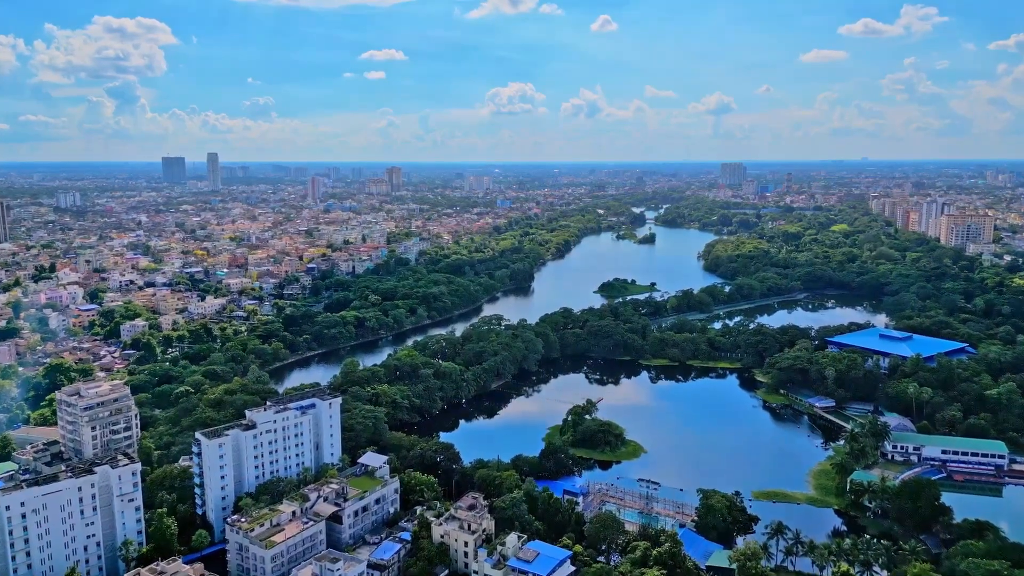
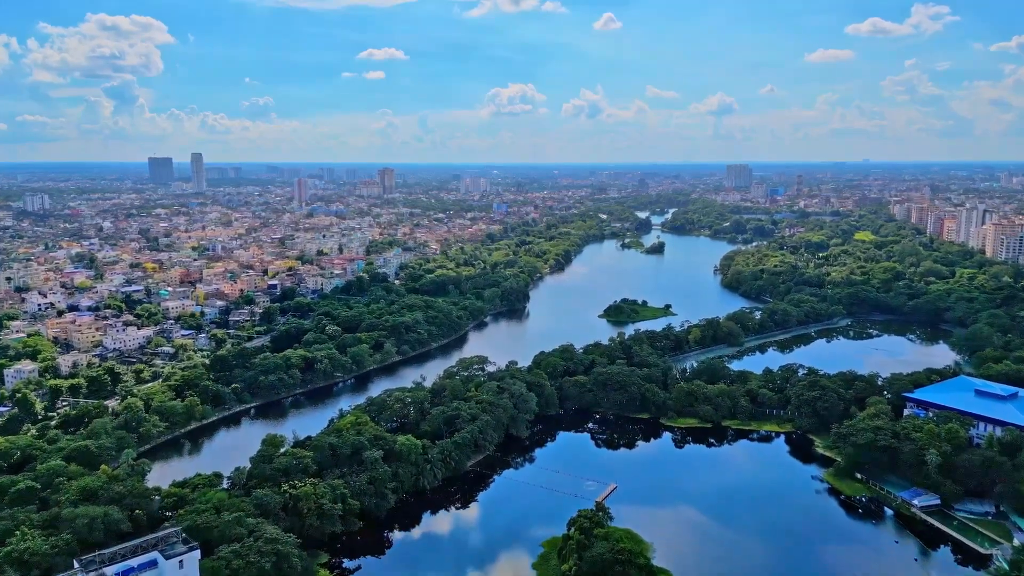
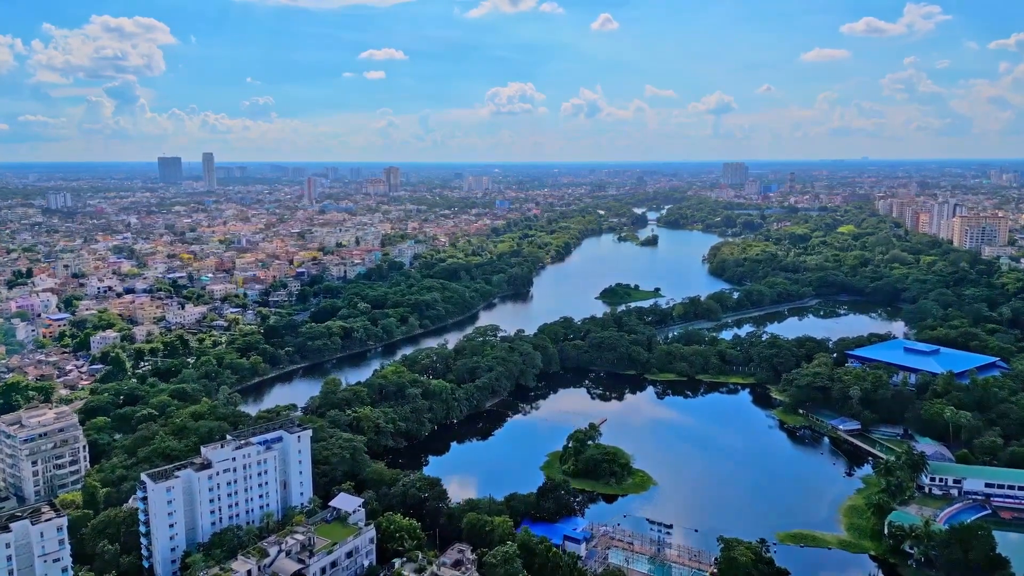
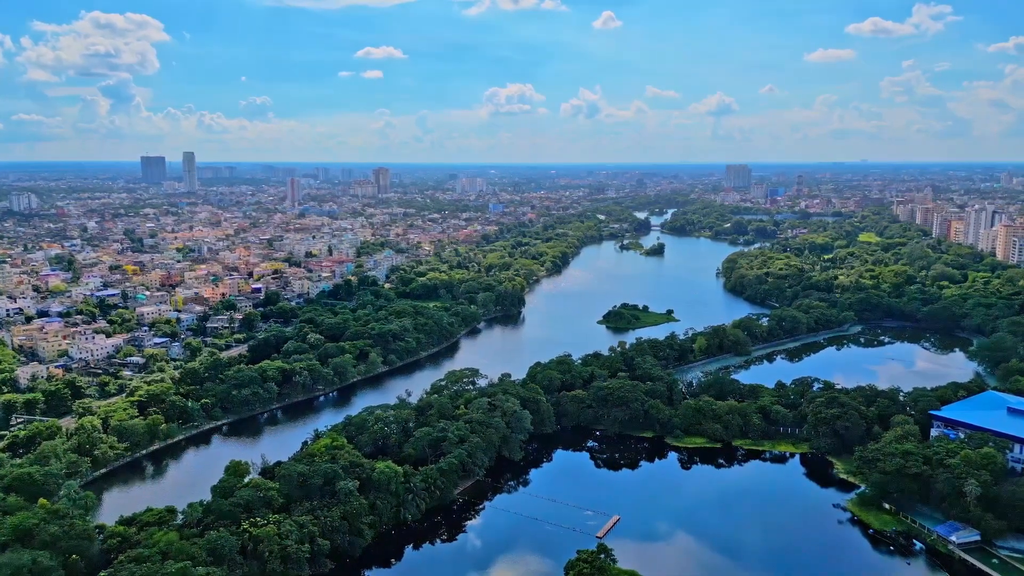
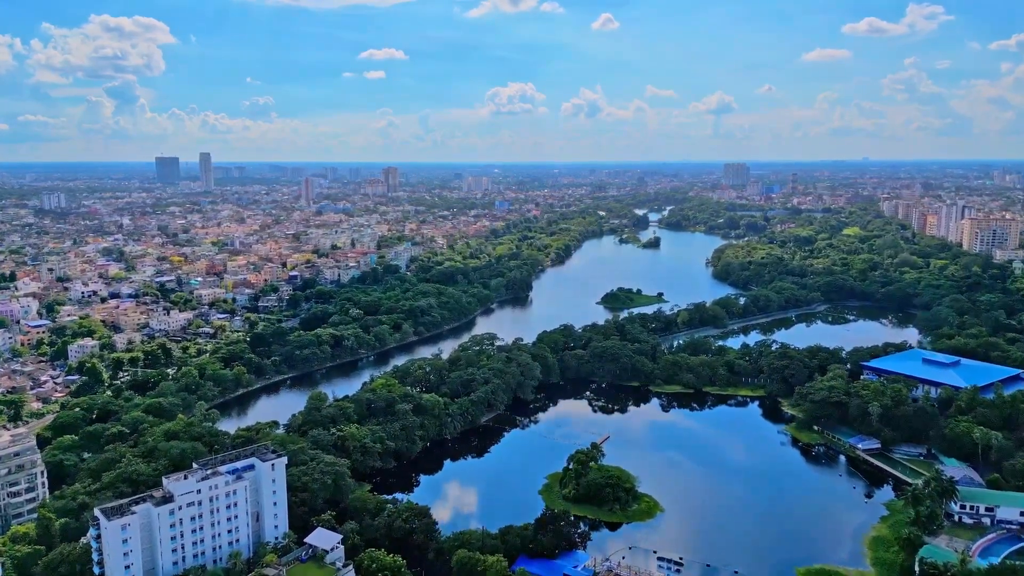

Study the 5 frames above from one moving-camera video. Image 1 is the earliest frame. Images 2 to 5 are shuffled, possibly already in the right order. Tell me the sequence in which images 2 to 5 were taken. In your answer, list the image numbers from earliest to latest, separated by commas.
3, 5, 2, 4
